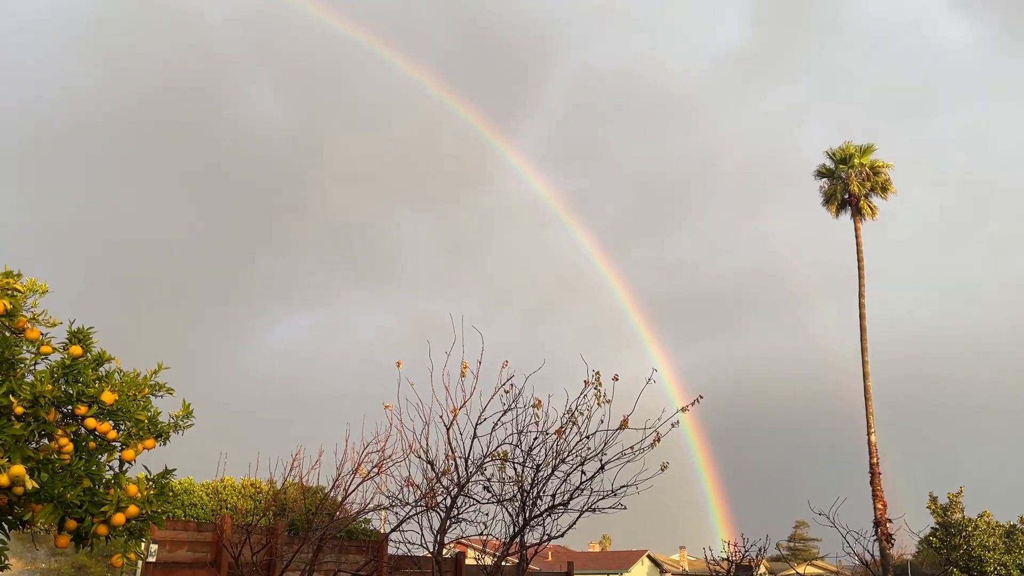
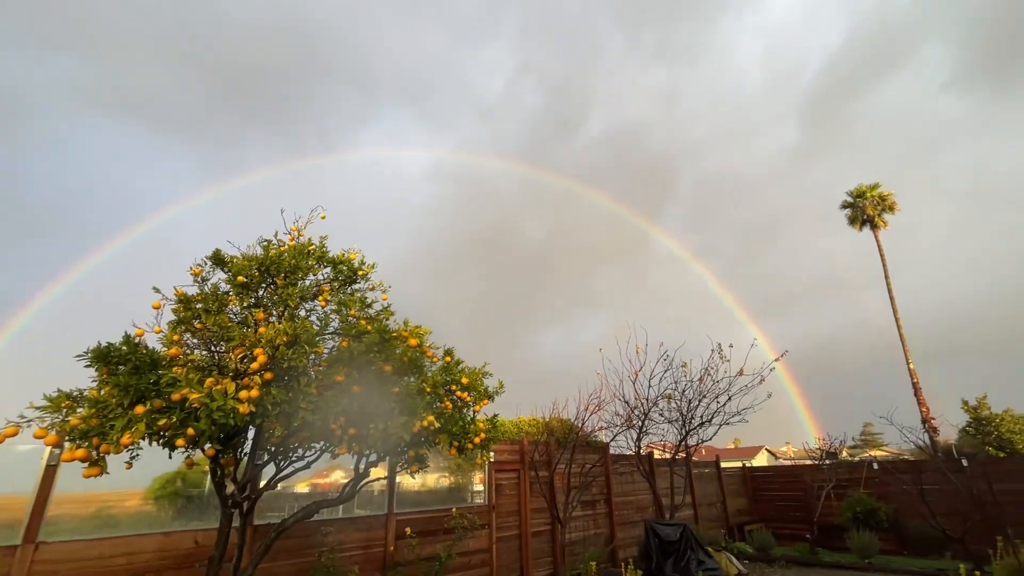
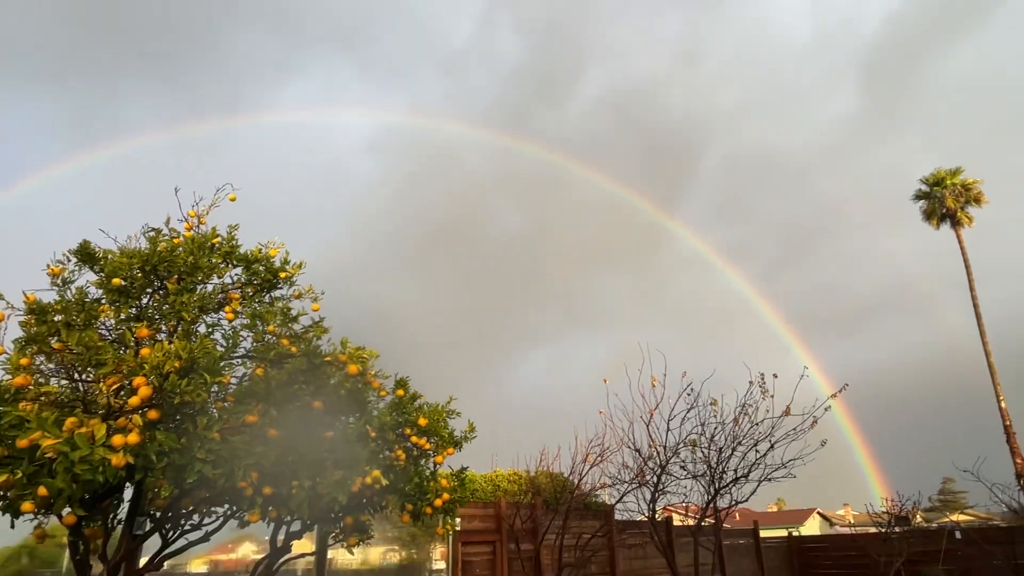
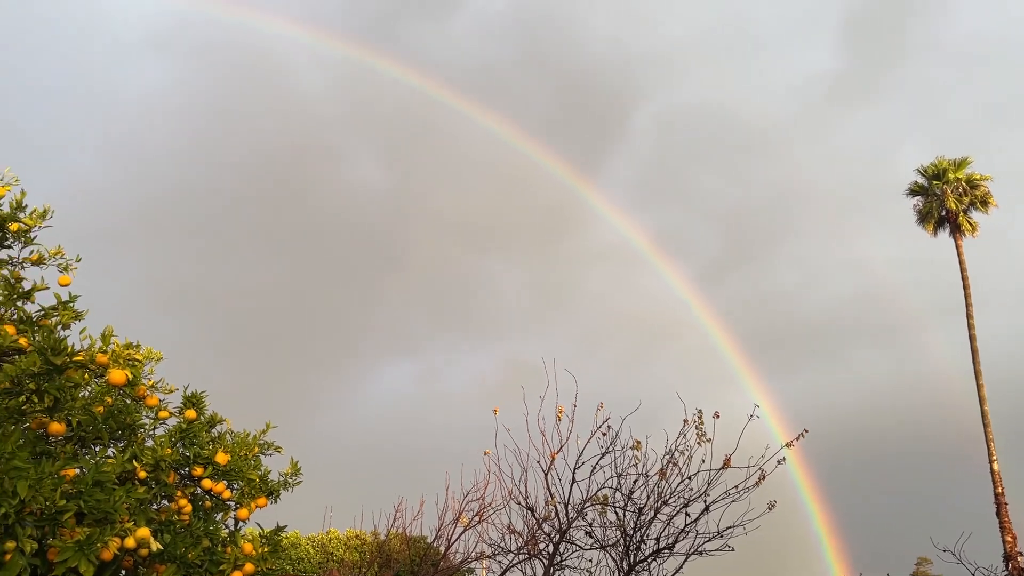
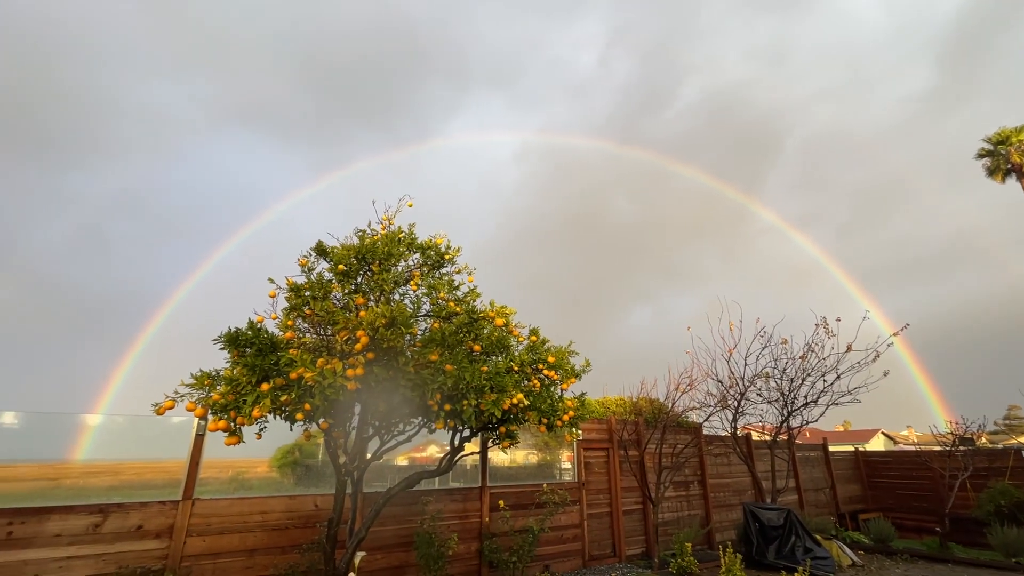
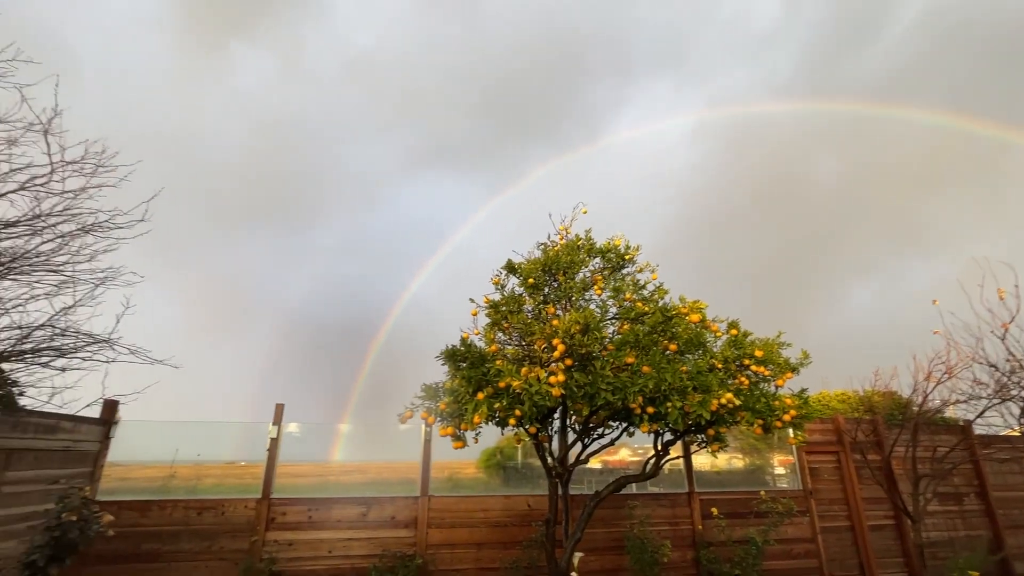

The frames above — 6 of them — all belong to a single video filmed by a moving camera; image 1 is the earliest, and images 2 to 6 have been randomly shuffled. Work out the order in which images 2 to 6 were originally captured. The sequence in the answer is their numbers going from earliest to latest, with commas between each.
4, 3, 2, 5, 6
